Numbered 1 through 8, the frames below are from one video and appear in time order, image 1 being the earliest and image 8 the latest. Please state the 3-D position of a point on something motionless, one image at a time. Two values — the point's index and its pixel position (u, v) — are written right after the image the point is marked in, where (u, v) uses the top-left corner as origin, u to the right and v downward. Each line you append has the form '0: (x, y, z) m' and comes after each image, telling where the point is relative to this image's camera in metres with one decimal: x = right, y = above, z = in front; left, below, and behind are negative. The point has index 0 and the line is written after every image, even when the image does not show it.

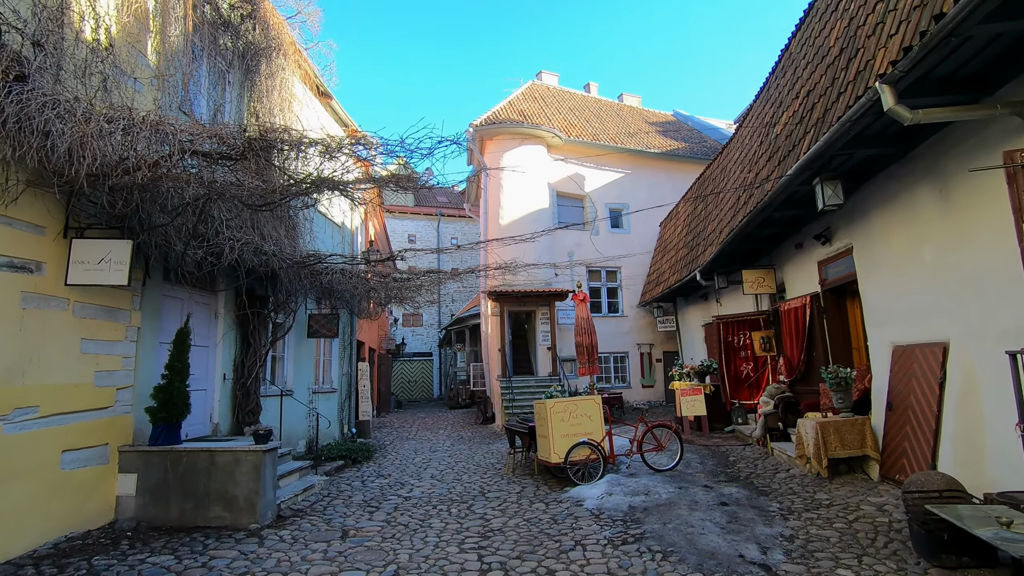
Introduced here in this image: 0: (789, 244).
0: (+4.5, +0.7, +8.7) m
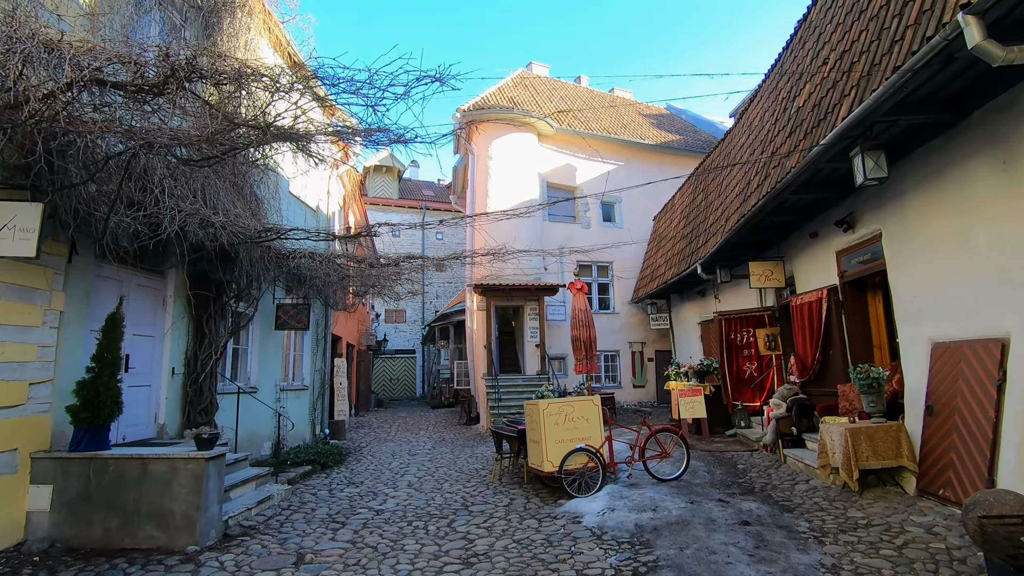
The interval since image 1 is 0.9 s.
0: (+4.4, +0.8, +8.0) m
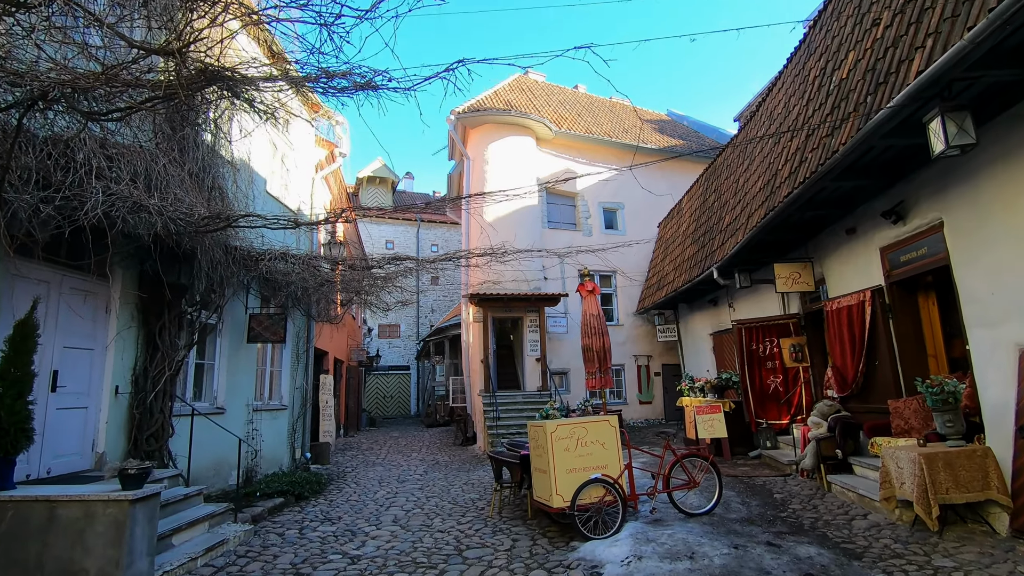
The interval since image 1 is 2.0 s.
0: (+4.3, +0.8, +7.2) m
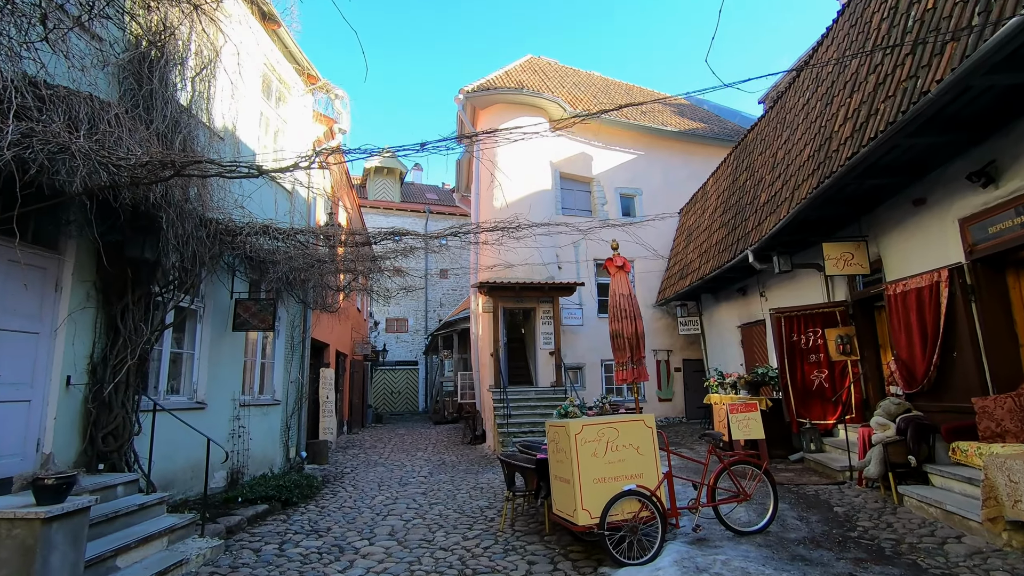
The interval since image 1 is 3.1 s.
0: (+4.5, +1.0, +6.2) m
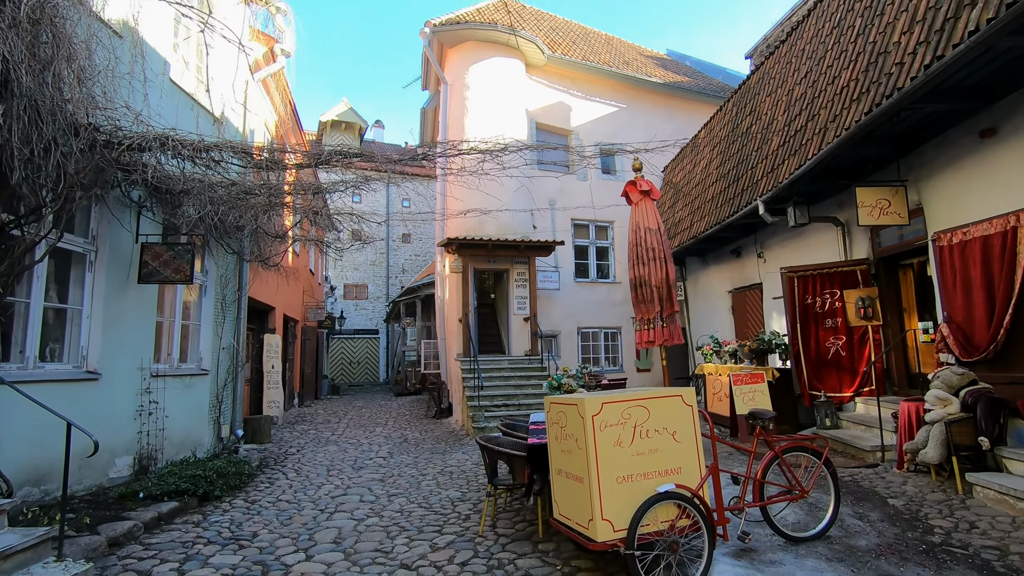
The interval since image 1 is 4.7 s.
0: (+4.4, +1.5, +5.2) m
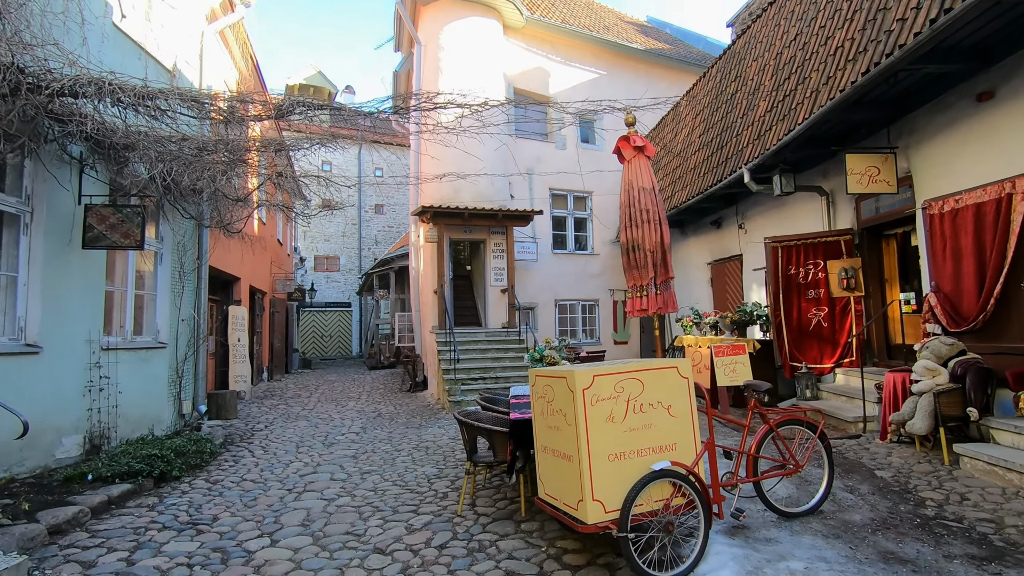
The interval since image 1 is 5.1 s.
0: (+4.2, +1.8, +5.1) m
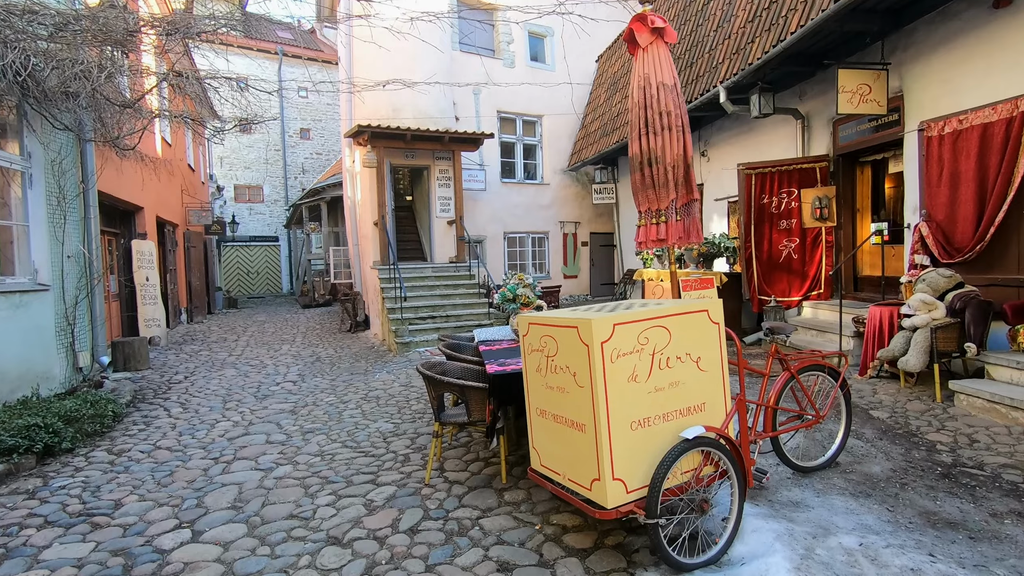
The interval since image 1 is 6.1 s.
0: (+3.9, +2.4, +4.6) m
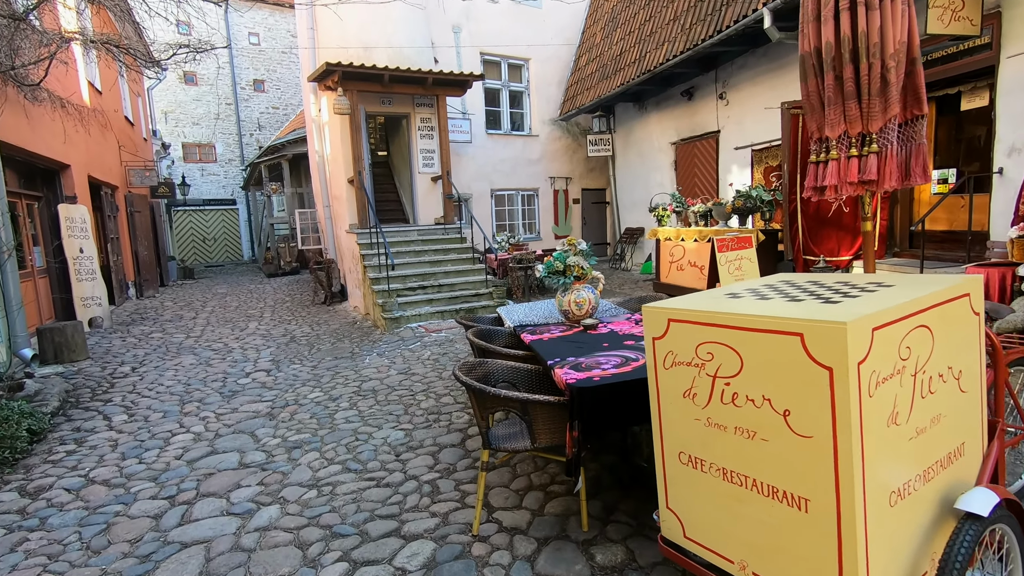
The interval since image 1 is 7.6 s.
0: (+4.1, +2.7, +3.6) m
